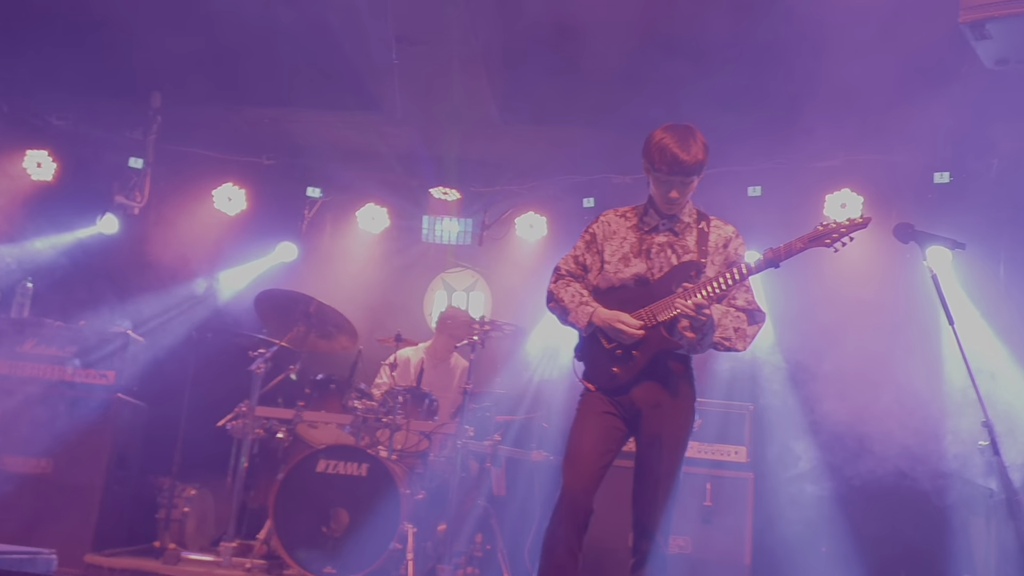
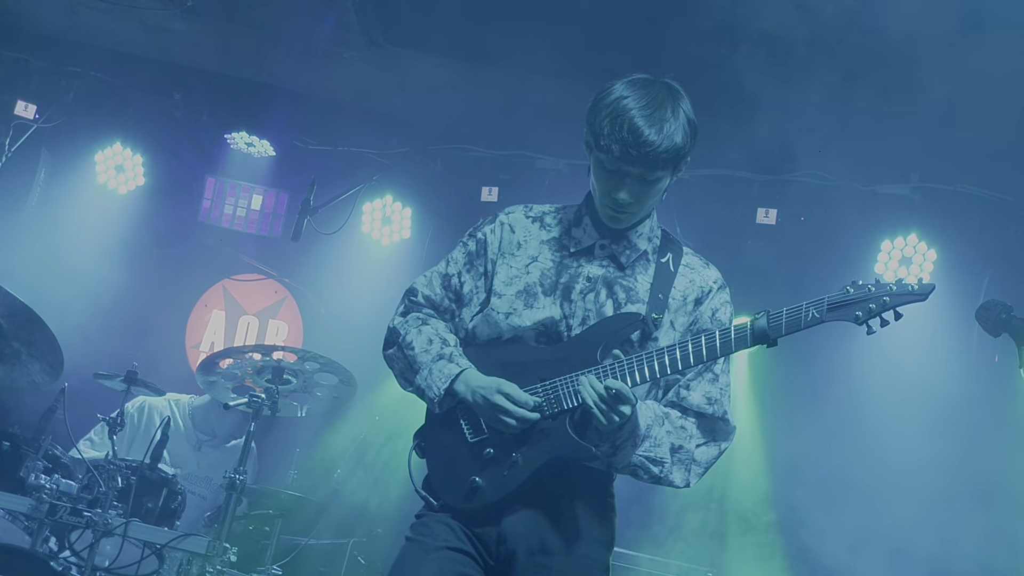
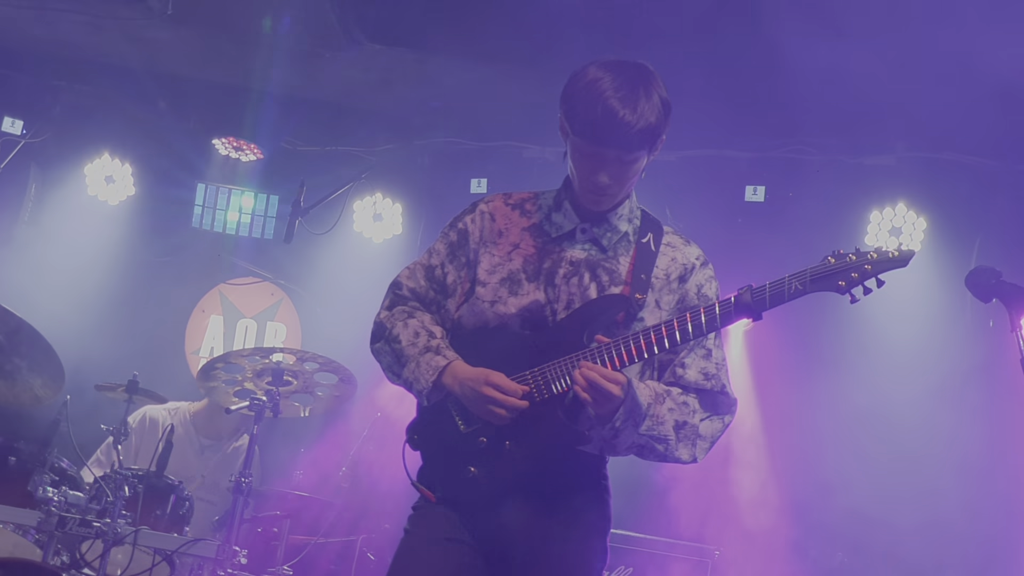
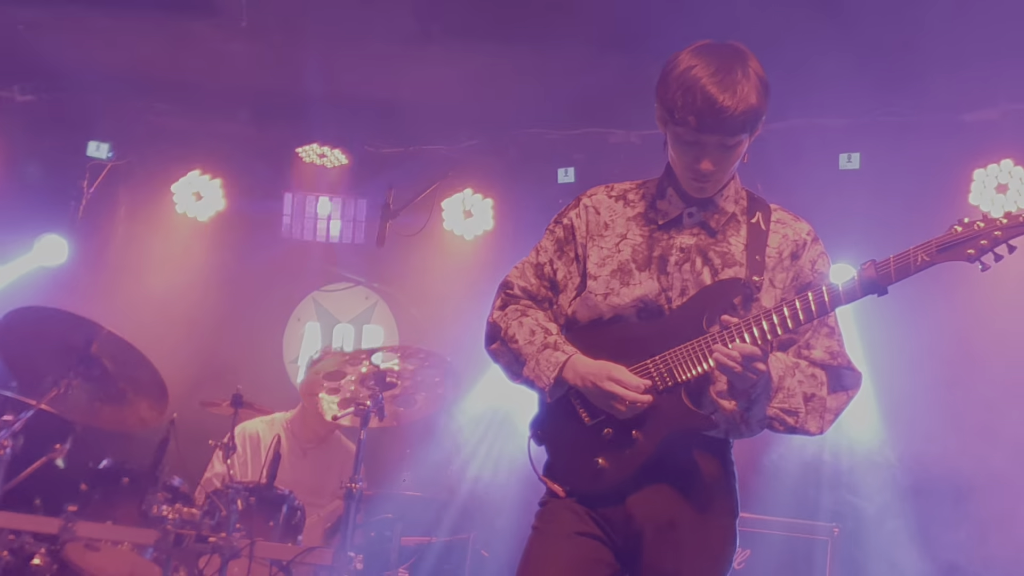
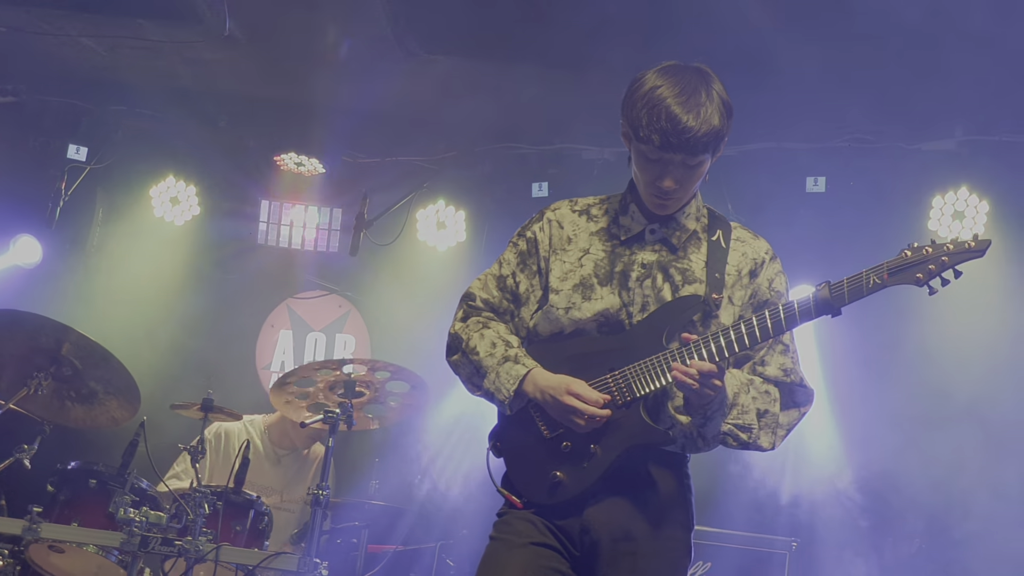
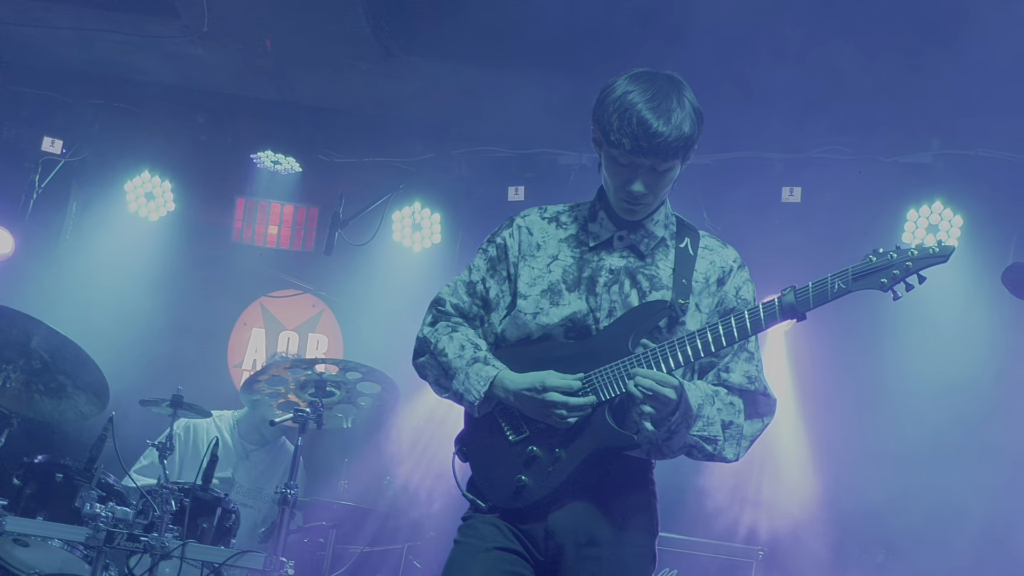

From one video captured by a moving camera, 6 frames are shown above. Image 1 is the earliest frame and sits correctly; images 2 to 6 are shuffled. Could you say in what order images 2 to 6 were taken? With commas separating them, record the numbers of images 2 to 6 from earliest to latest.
4, 5, 6, 3, 2
